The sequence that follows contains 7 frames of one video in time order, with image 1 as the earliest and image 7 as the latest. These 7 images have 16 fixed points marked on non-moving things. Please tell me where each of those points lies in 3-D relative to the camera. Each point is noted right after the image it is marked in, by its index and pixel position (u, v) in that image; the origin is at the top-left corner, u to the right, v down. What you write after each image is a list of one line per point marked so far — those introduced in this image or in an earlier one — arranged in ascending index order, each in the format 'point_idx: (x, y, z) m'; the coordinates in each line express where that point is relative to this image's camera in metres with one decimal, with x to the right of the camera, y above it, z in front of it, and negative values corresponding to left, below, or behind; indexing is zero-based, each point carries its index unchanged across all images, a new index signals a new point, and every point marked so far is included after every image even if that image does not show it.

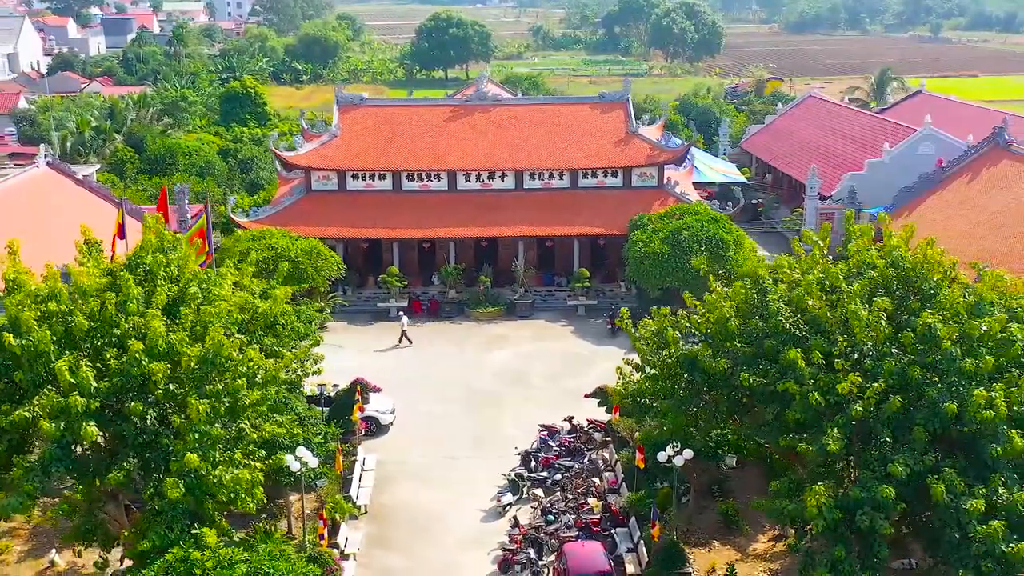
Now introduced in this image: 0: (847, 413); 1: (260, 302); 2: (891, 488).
0: (+4.1, -1.5, +13.8) m
1: (-3.7, -0.2, +16.5) m
2: (+4.4, -2.3, +13.1) m
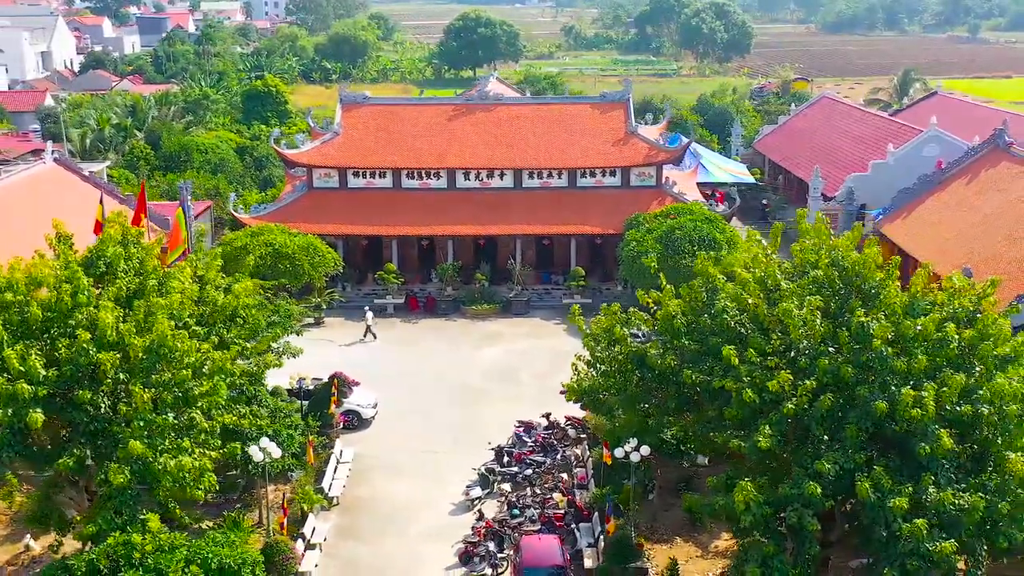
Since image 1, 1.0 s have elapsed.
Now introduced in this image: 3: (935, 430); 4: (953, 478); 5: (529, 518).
0: (+3.3, -1.5, +13.9) m
1: (-4.3, -0.1, +16.9) m
2: (+3.5, -2.3, +13.3) m
3: (+5.0, -1.7, +13.4) m
4: (+5.4, -2.3, +13.6) m
5: (+0.3, -3.9, +19.5) m
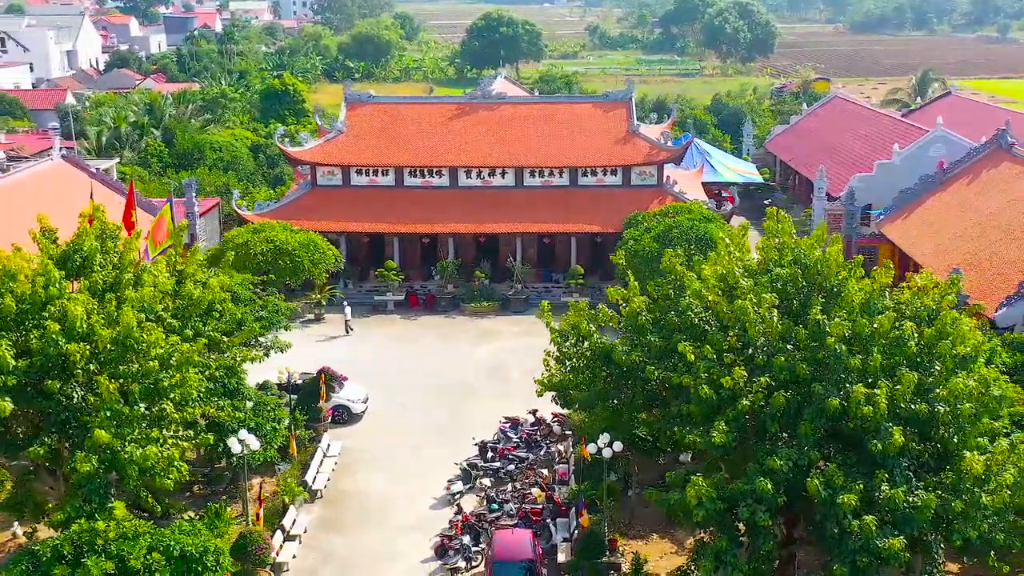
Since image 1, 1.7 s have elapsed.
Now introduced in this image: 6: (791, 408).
0: (+2.8, -1.5, +14.0) m
1: (-4.8, 0.0, +17.2) m
2: (+3.0, -2.3, +13.4) m
3: (+4.4, -1.6, +13.4) m
4: (+4.8, -2.2, +13.6) m
5: (-0.1, -3.9, +19.7) m
6: (+3.4, -1.5, +14.0) m
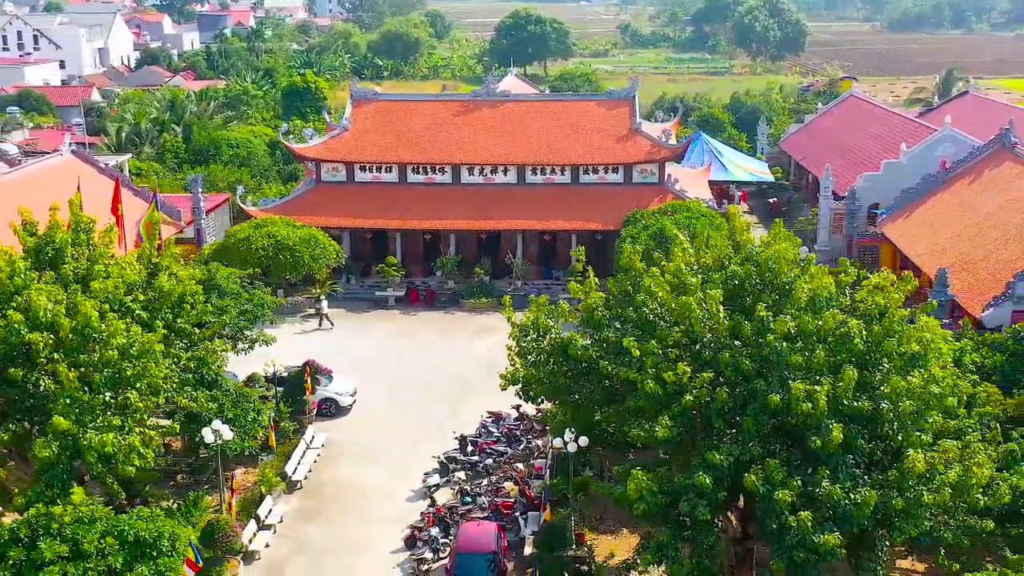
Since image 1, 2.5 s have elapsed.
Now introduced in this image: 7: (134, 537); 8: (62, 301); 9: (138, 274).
0: (+2.1, -1.4, +14.1) m
1: (-5.3, +0.1, +17.6) m
2: (+2.3, -2.2, +13.5) m
3: (+3.7, -1.6, +13.5) m
4: (+4.1, -2.2, +13.7) m
5: (-0.6, -3.8, +19.9) m
6: (+2.7, -1.4, +14.1) m
7: (-4.8, -3.1, +14.4) m
8: (-6.1, -0.2, +15.6) m
9: (-5.7, +0.2, +17.2) m
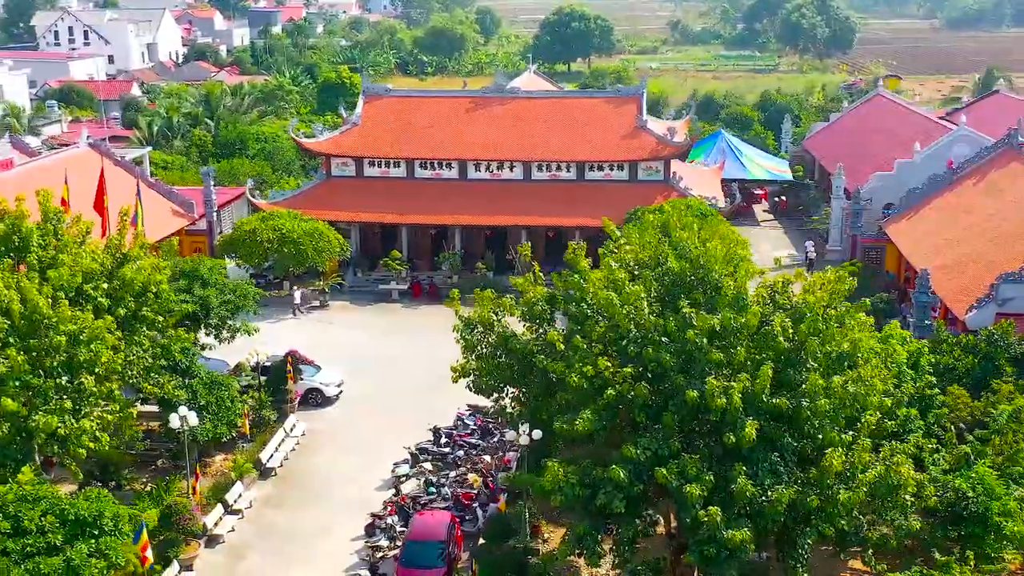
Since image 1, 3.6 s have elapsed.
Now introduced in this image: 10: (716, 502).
0: (+1.2, -1.4, +14.3) m
1: (-6.0, +0.3, +18.1) m
2: (+1.3, -2.2, +13.6) m
3: (+2.8, -1.6, +13.6) m
4: (+3.1, -2.2, +13.7) m
5: (-1.2, -3.7, +20.2) m
6: (+1.8, -1.4, +14.3) m
7: (-5.7, -3.0, +14.9) m
8: (-7.0, 0.0, +16.2) m
9: (-6.4, +0.4, +17.8) m
10: (+2.4, -2.5, +13.6) m
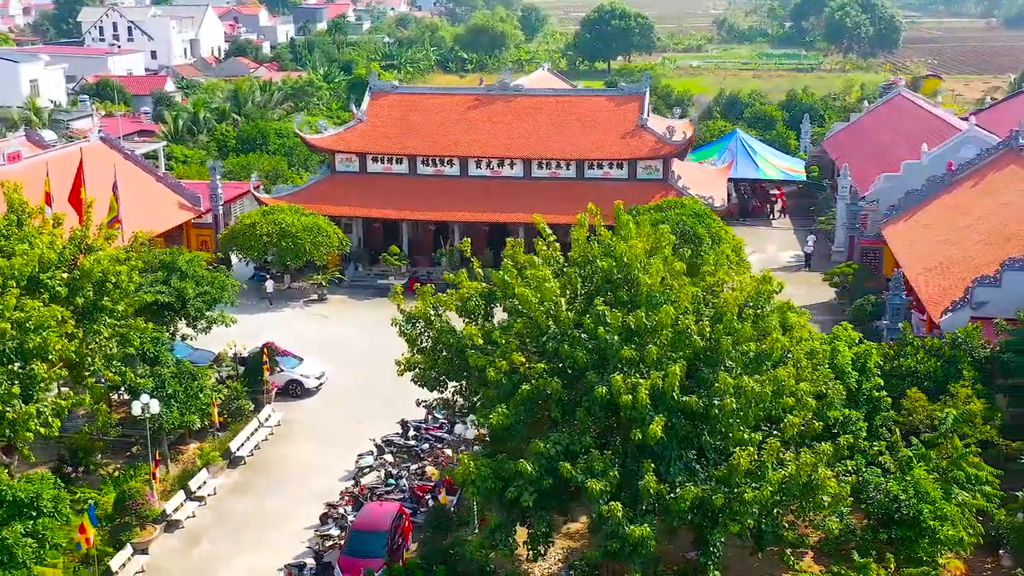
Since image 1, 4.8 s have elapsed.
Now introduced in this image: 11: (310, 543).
0: (+0.1, -1.3, +14.5) m
1: (-6.9, +0.4, +18.7) m
2: (+0.2, -2.1, +13.8) m
3: (+1.7, -1.5, +13.7) m
4: (+2.1, -2.2, +13.8) m
5: (-2.0, -3.6, +20.5) m
6: (+0.7, -1.3, +14.4) m
7: (-6.8, -2.8, +15.5) m
8: (-7.9, +0.2, +16.7) m
9: (-7.2, +0.6, +18.3) m
10: (+1.3, -2.5, +13.7) m
11: (-3.4, -4.3, +19.2) m
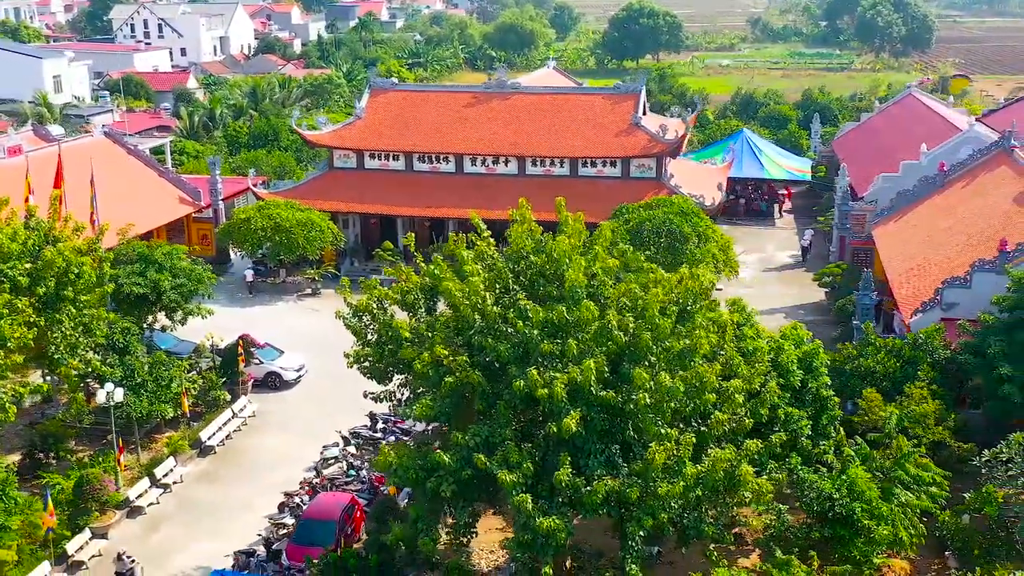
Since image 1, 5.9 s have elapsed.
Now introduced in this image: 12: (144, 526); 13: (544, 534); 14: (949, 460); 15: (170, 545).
0: (-0.9, -1.2, +14.7) m
1: (-7.7, +0.6, +19.1) m
2: (-0.8, -2.0, +14.0) m
3: (+0.7, -1.5, +13.8) m
4: (+1.0, -2.1, +14.0) m
5: (-2.8, -3.5, +20.8) m
6: (-0.2, -1.3, +14.6) m
7: (-7.7, -2.7, +15.9) m
8: (-8.8, +0.4, +17.3) m
9: (-8.0, +0.7, +18.8) m
10: (+0.3, -2.4, +13.9) m
11: (-4.2, -4.2, +19.6) m
12: (-6.4, -4.1, +19.8) m
13: (+0.3, -2.9, +13.6) m
14: (+7.3, -2.9, +19.0) m
15: (-5.8, -4.3, +19.2) m
